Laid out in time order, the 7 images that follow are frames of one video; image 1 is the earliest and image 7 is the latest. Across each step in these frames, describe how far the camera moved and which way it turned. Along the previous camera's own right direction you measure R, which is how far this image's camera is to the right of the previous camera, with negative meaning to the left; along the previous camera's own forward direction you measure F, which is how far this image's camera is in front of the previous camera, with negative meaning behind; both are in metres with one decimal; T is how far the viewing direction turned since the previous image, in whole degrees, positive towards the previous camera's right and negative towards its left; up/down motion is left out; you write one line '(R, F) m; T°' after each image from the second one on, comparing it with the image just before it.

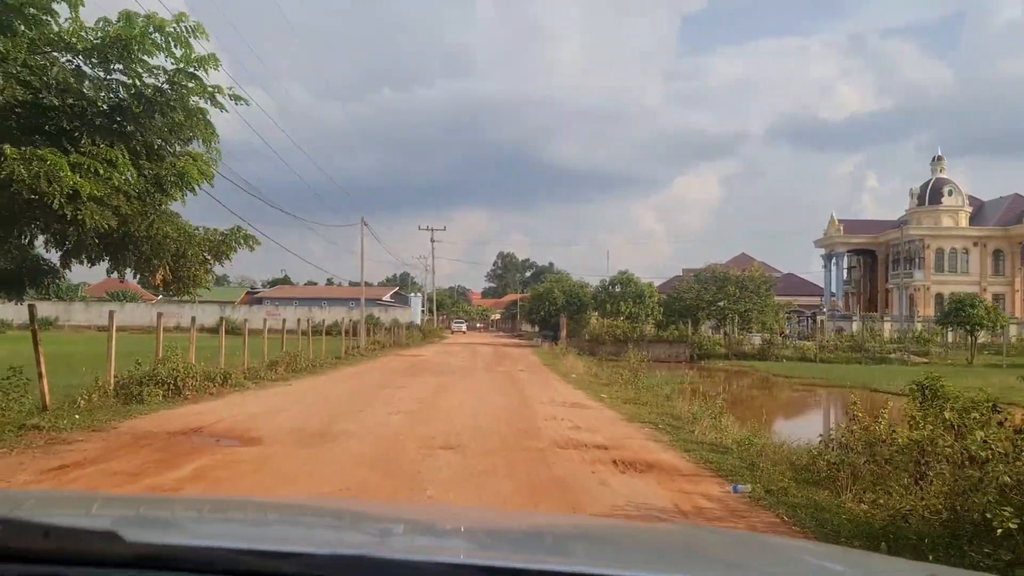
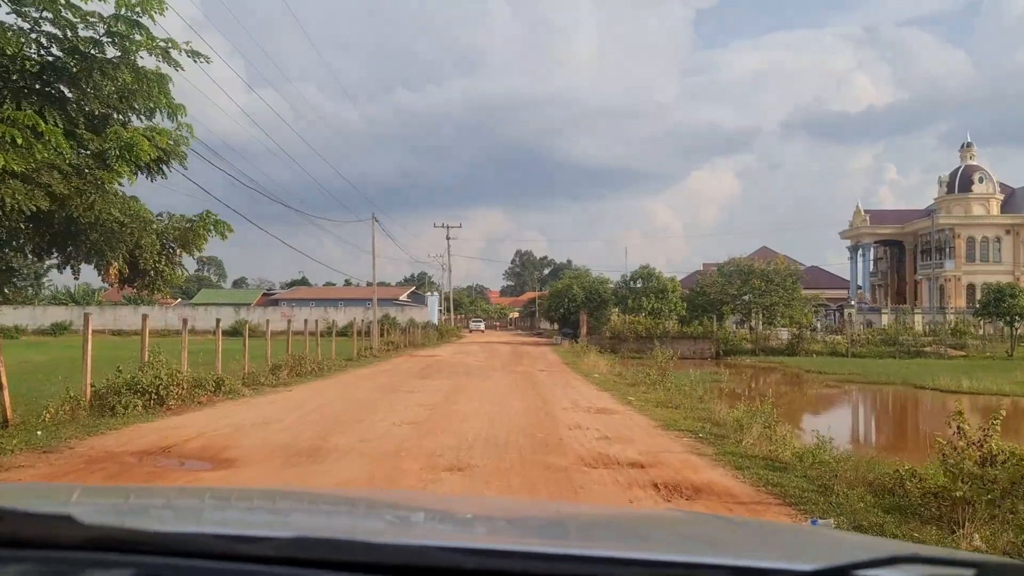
(0.0, +1.4) m; -1°
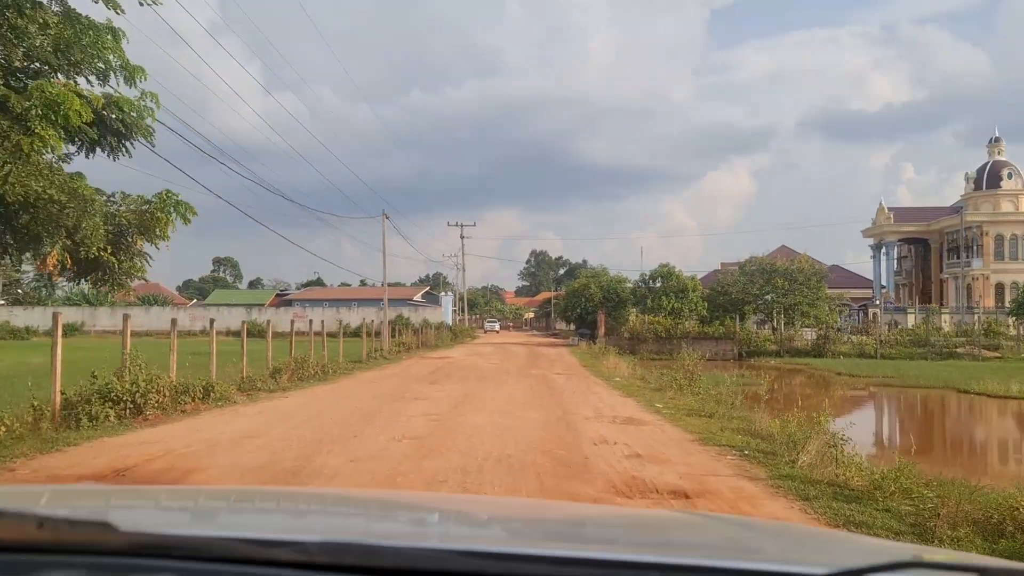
(0.0, +1.3) m; -1°
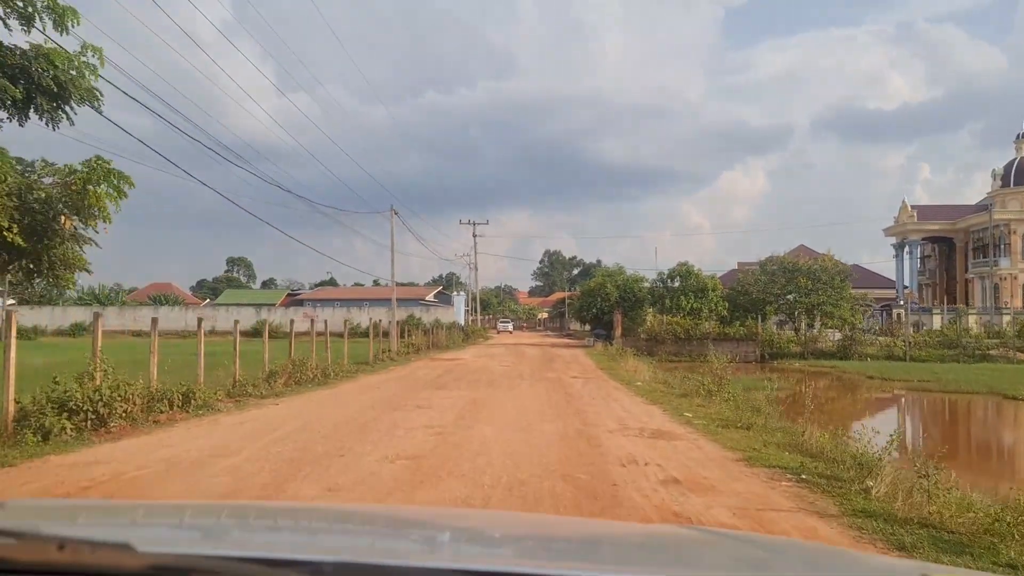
(0.0, +1.3) m; -1°
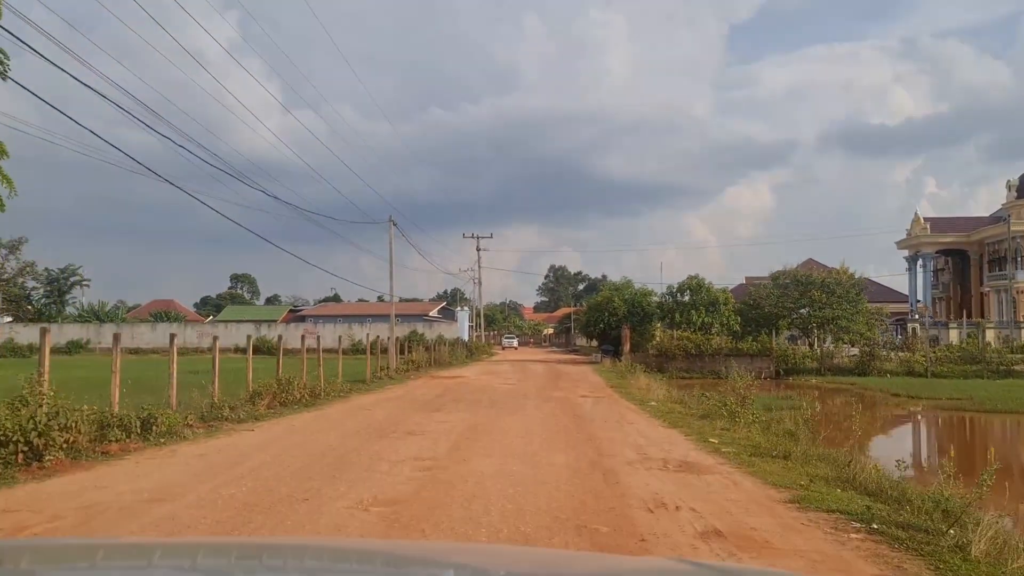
(0.0, +1.4) m; 0°
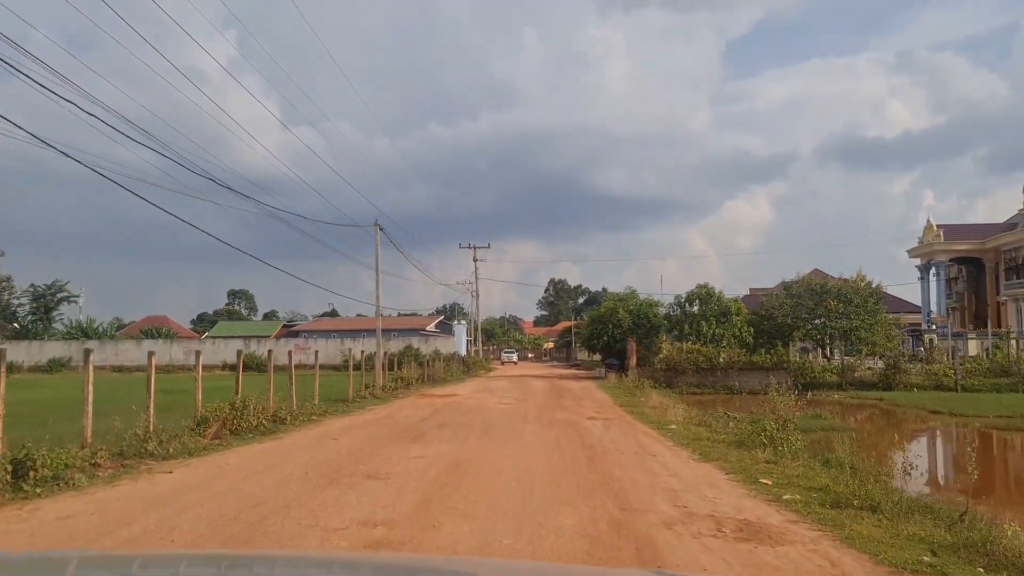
(+0.1, +2.5) m; 0°
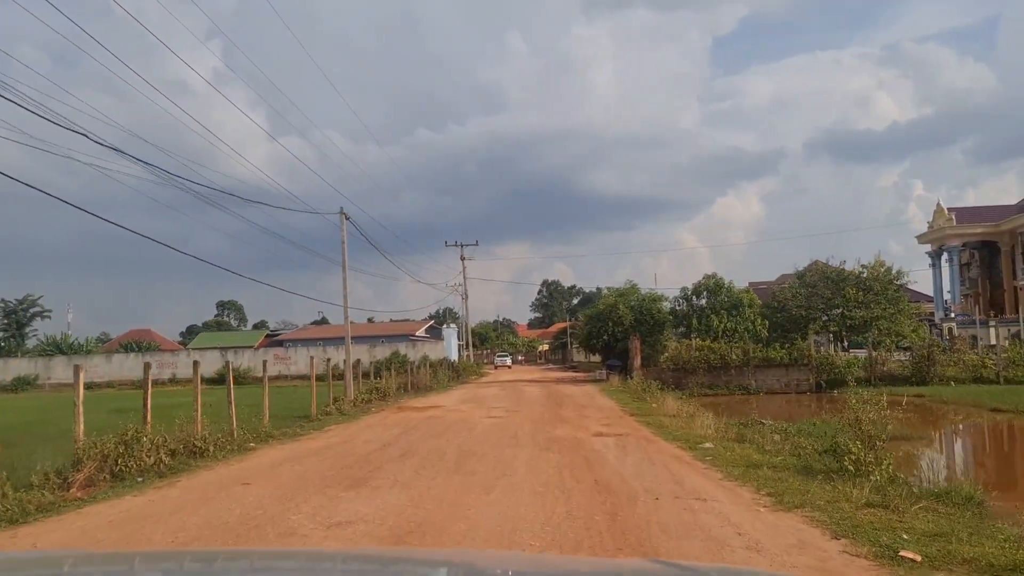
(+0.1, +3.5) m; 0°
